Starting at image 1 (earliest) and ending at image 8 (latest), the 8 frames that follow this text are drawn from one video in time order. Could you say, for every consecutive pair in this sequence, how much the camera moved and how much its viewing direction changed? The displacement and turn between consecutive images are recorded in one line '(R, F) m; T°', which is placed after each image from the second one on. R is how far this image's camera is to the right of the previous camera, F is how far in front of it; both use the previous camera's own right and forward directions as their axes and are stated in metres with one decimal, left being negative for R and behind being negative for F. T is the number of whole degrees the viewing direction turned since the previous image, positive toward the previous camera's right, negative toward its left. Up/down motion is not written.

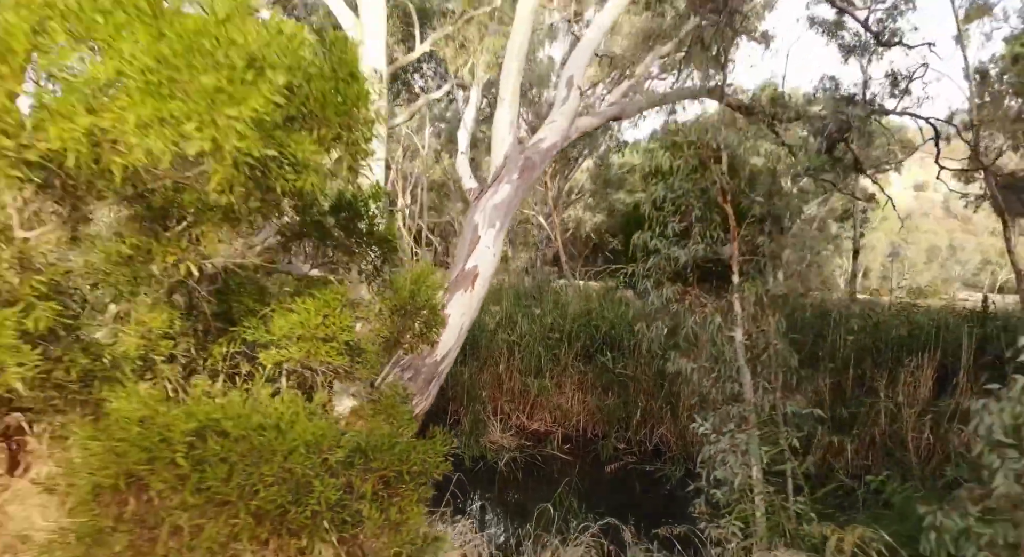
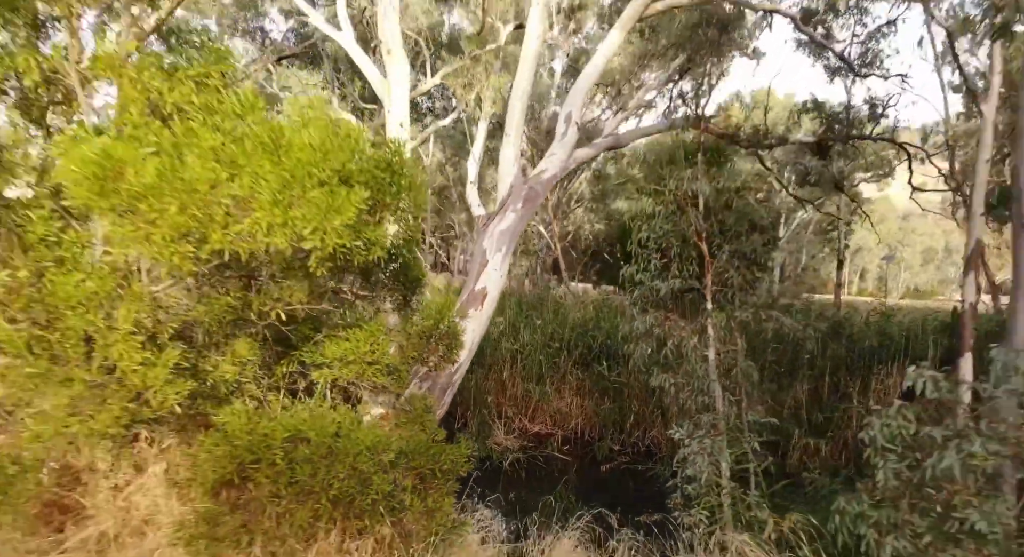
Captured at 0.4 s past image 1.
(0.0, -0.7) m; 0°
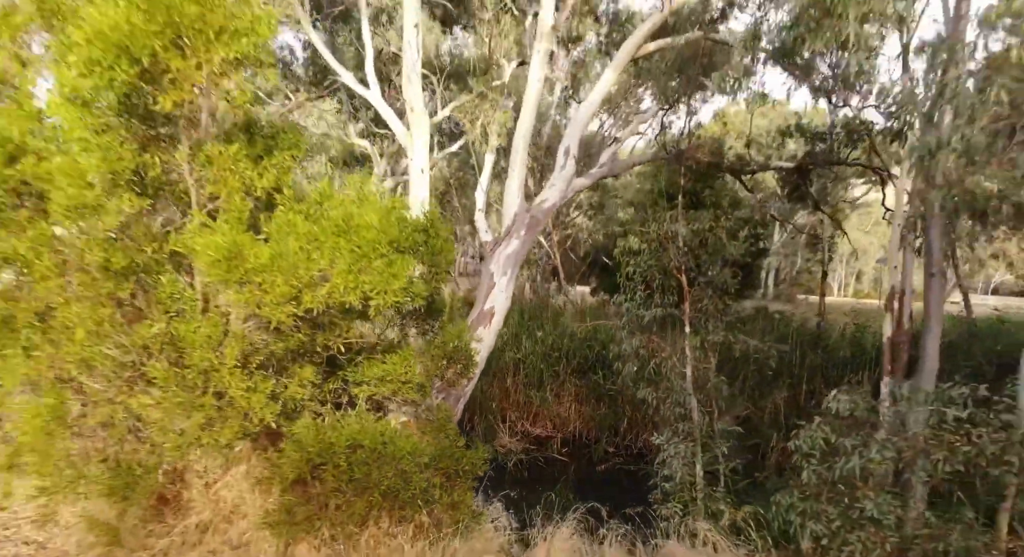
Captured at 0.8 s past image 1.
(-0.1, -0.8) m; 0°
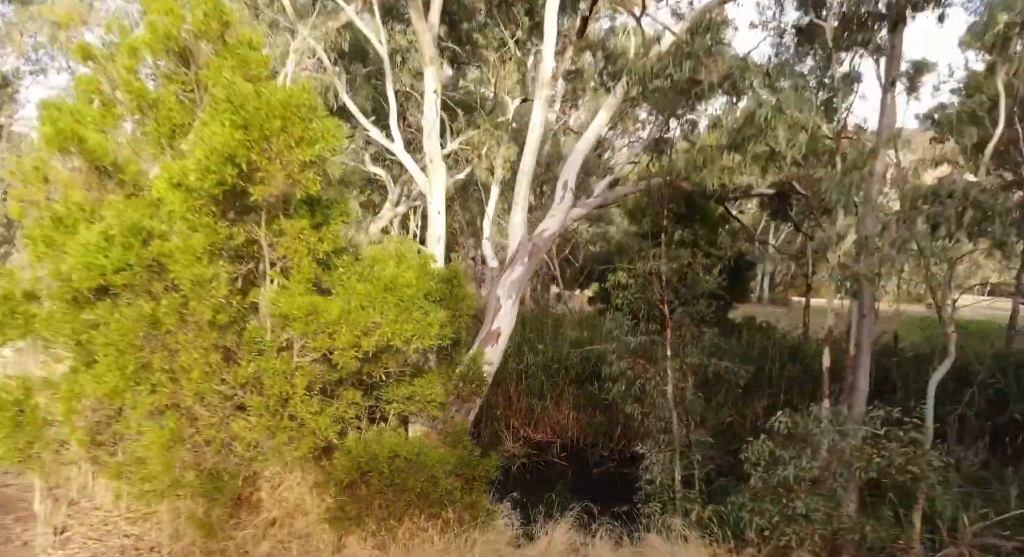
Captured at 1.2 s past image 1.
(-0.1, -0.9) m; 0°
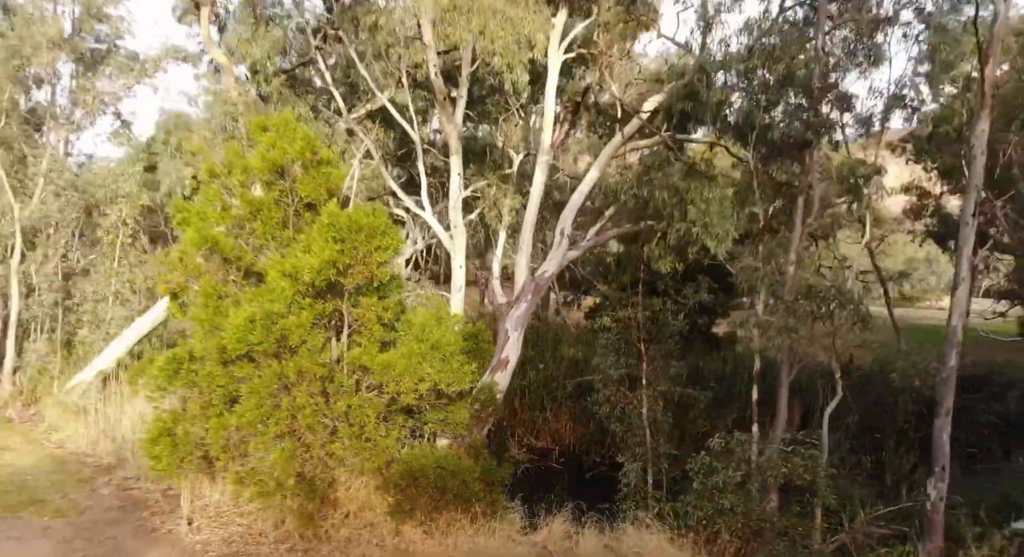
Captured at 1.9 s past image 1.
(-0.1, -1.6) m; 0°
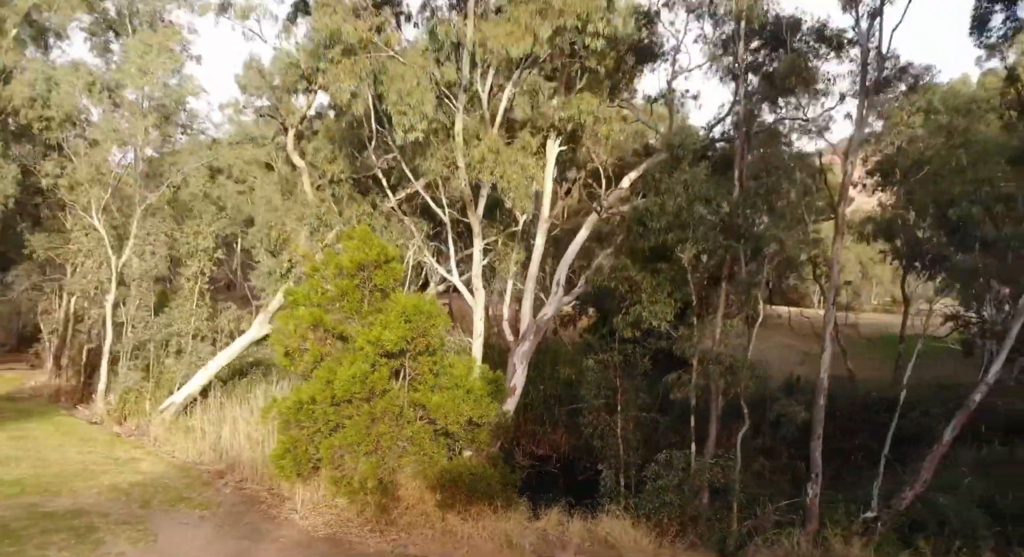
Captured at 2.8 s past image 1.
(-0.1, -2.7) m; 0°
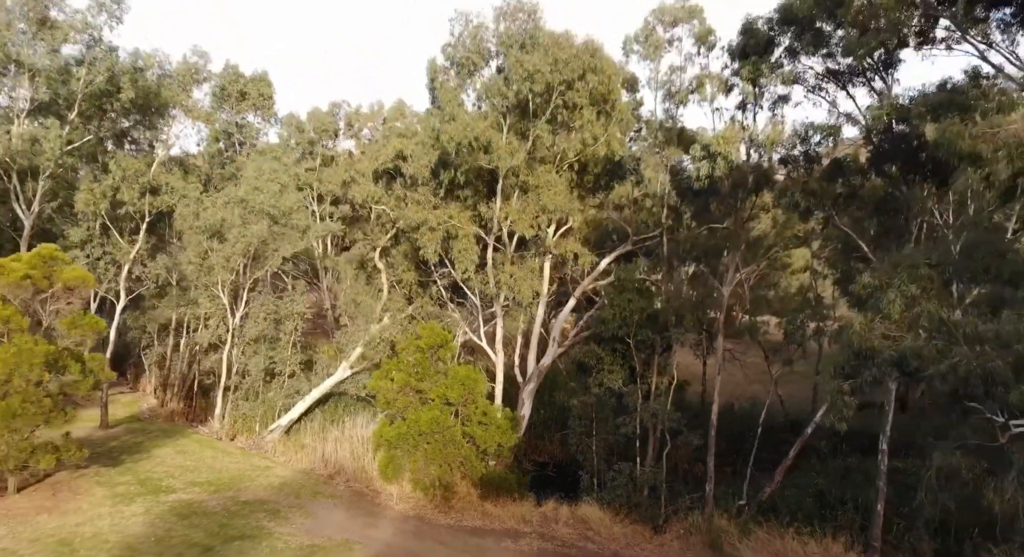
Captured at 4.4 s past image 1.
(-0.2, -5.4) m; 0°
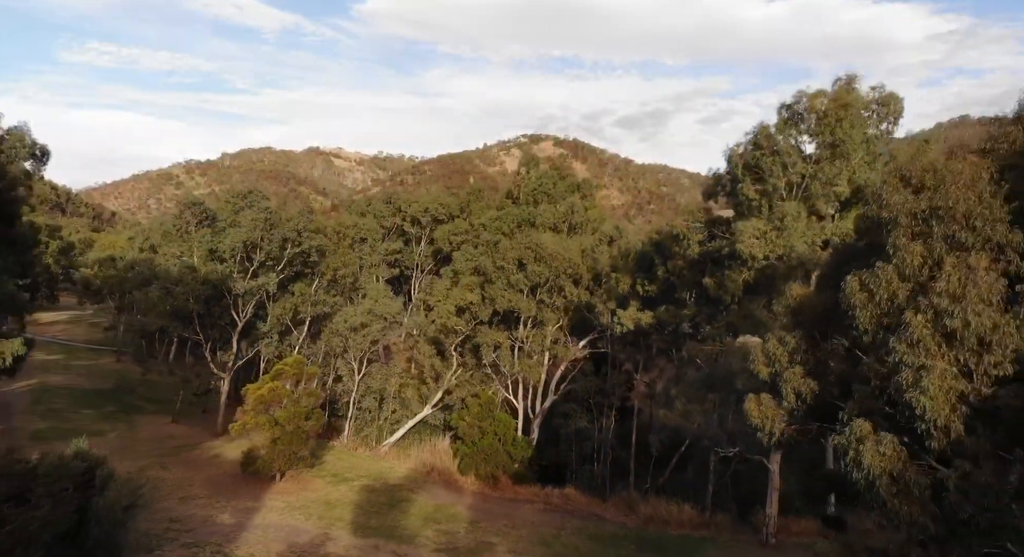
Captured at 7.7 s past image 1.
(-0.5, -13.1) m; 0°
